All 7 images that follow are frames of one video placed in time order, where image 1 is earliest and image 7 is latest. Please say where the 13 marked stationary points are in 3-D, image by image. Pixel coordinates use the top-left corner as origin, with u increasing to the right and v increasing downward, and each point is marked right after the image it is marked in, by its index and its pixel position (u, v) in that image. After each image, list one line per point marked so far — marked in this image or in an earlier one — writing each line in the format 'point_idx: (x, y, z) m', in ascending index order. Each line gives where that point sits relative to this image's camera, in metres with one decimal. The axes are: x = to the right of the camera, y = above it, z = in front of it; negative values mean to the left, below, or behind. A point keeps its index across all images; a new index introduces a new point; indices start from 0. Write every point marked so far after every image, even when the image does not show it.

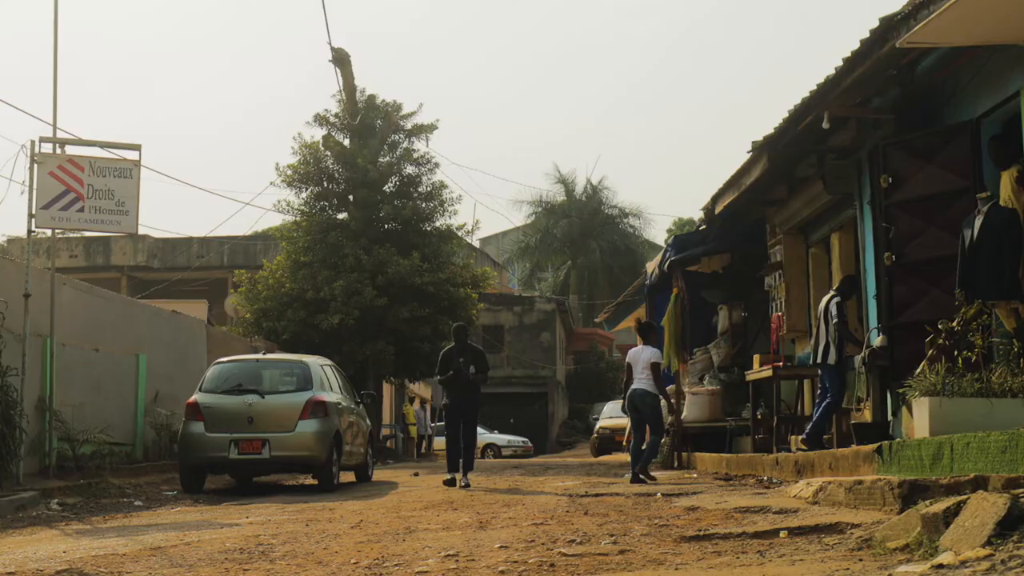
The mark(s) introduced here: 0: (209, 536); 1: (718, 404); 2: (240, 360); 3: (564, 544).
0: (-1.6, -1.4, +6.6) m
1: (+2.6, -1.4, +14.9) m
2: (-3.0, -0.8, +13.3) m
3: (+0.2, -1.2, +5.4) m
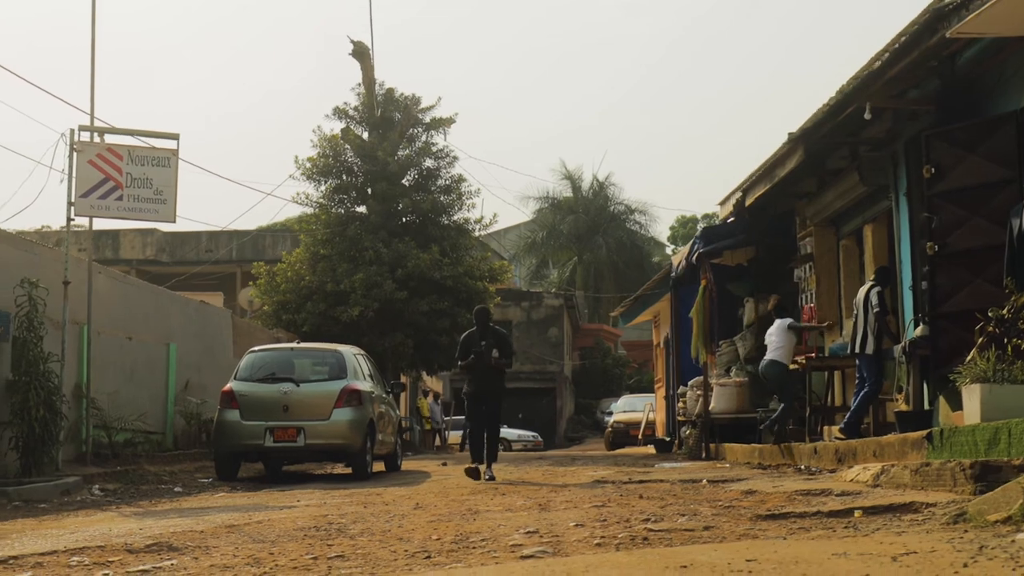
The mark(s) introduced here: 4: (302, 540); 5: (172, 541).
0: (-1.3, -1.3, +6.7) m
1: (+2.9, -1.3, +14.9) m
2: (-2.7, -0.7, +13.4) m
3: (+0.6, -1.1, +5.5) m
4: (-0.9, -1.1, +5.3) m
5: (-1.5, -1.1, +5.3) m
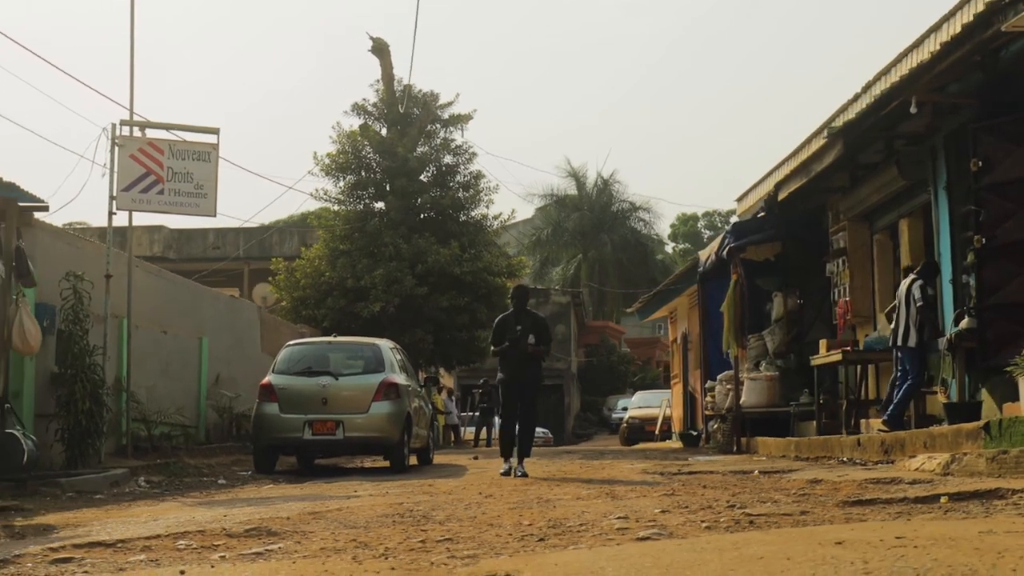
0: (-0.9, -1.2, +6.8) m
1: (+3.3, -1.3, +15.0) m
2: (-2.3, -0.6, +13.5) m
3: (+1.0, -1.0, +5.5) m
4: (-0.5, -1.1, +5.3) m
5: (-1.1, -1.1, +5.3) m
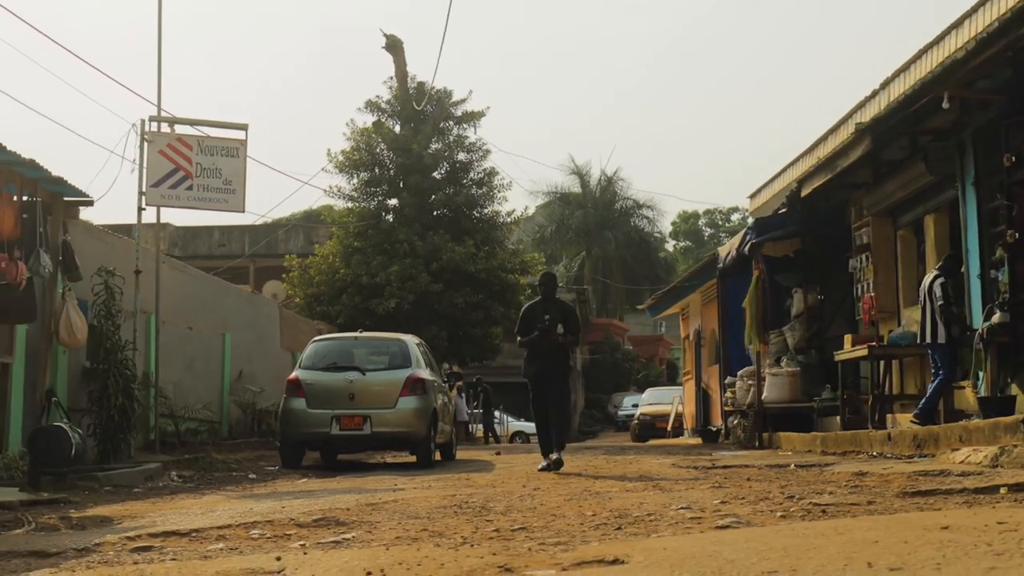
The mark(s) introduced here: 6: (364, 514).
0: (-0.6, -1.2, +6.8) m
1: (+3.6, -1.2, +15.0) m
2: (-2.0, -0.6, +13.5) m
3: (+1.3, -1.0, +5.6) m
4: (-0.2, -1.0, +5.4) m
5: (-0.8, -1.0, +5.4) m
6: (-0.7, -1.1, +5.6) m
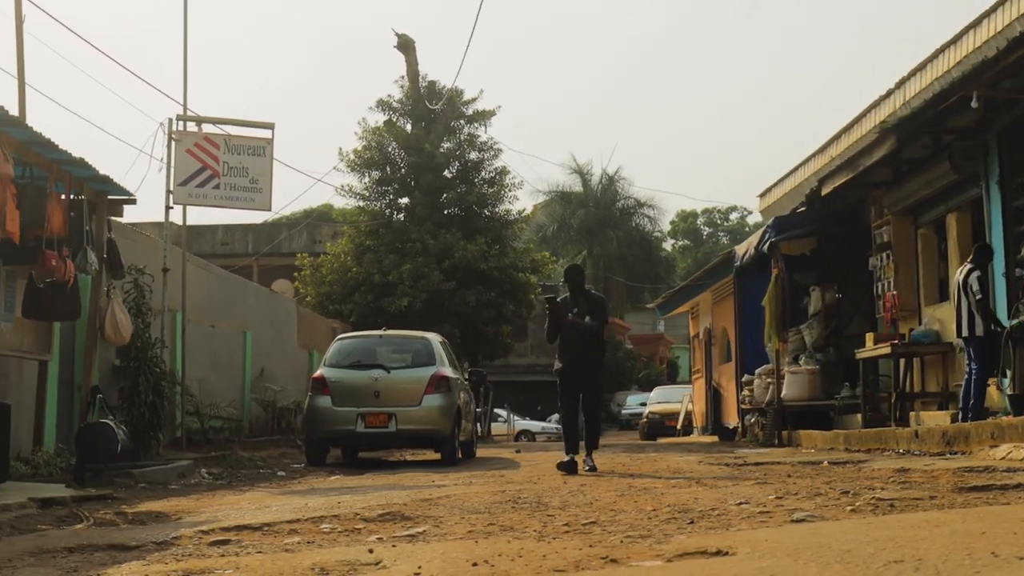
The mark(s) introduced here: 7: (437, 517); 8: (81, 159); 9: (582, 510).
0: (-0.3, -1.2, +6.9) m
1: (+3.9, -1.2, +15.1) m
2: (-1.7, -0.5, +13.6) m
3: (+1.6, -1.0, +5.6) m
4: (+0.1, -1.0, +5.4) m
5: (-0.5, -1.0, +5.4) m
6: (-0.4, -1.0, +5.6) m
7: (-0.3, -1.0, +5.3) m
8: (-2.6, +0.8, +7.3) m
9: (+0.3, -1.0, +5.5) m
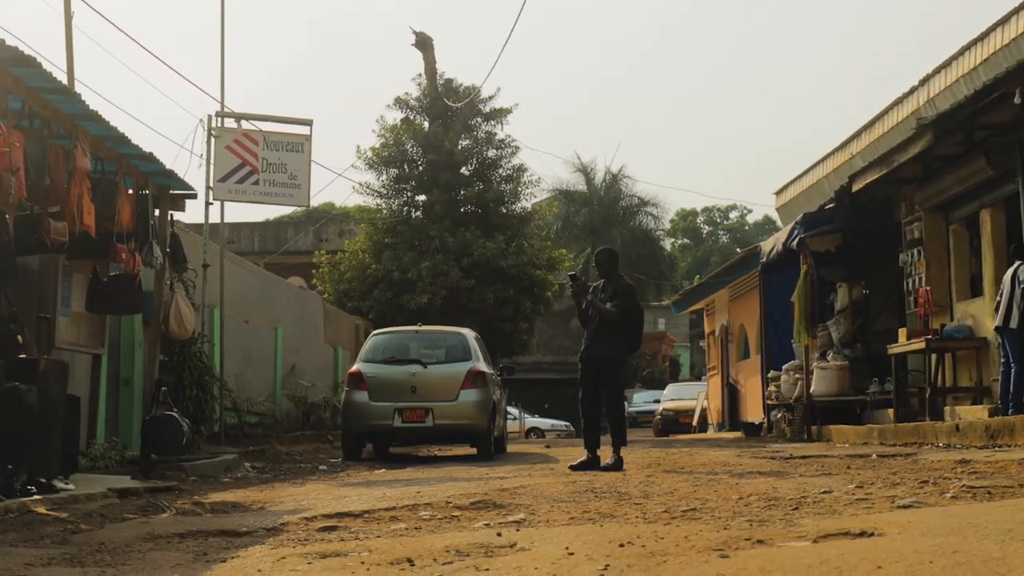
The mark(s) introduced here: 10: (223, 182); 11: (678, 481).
0: (+0.1, -1.1, +6.9) m
1: (+4.3, -1.1, +15.2) m
2: (-1.3, -0.5, +13.6) m
3: (+2.0, -0.9, +5.7) m
4: (+0.5, -1.0, +5.5) m
5: (-0.1, -1.0, +5.5) m
6: (0.0, -1.0, +5.7) m
7: (+0.1, -1.0, +5.4) m
8: (-2.2, +0.8, +7.4) m
9: (+0.7, -1.0, +5.5) m
10: (-2.9, +1.1, +12.1) m
11: (+0.9, -1.1, +6.9) m
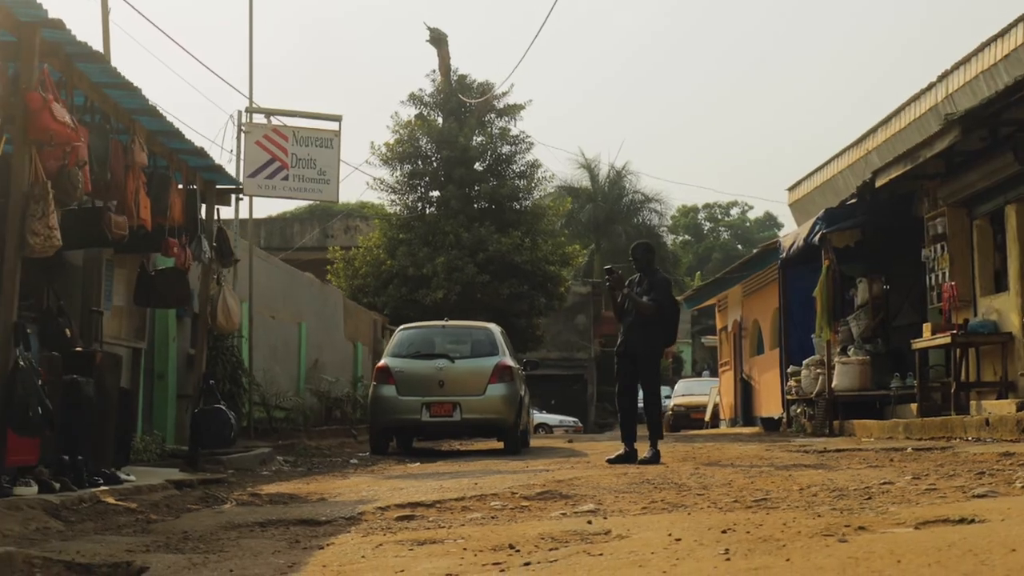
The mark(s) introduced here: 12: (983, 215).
0: (+0.4, -1.1, +7.0) m
1: (+4.6, -1.1, +15.2) m
2: (-1.0, -0.4, +13.7) m
3: (+2.2, -0.9, +5.8) m
4: (+0.7, -0.9, +5.6) m
5: (+0.2, -0.9, +5.6) m
6: (+0.3, -1.0, +5.8) m
7: (+0.4, -1.0, +5.5) m
8: (-1.9, +0.9, +7.4) m
9: (+1.0, -0.9, +5.6) m
10: (-2.6, +1.1, +12.2) m
11: (+1.2, -1.1, +6.9) m
12: (+5.4, +0.8, +13.7) m
